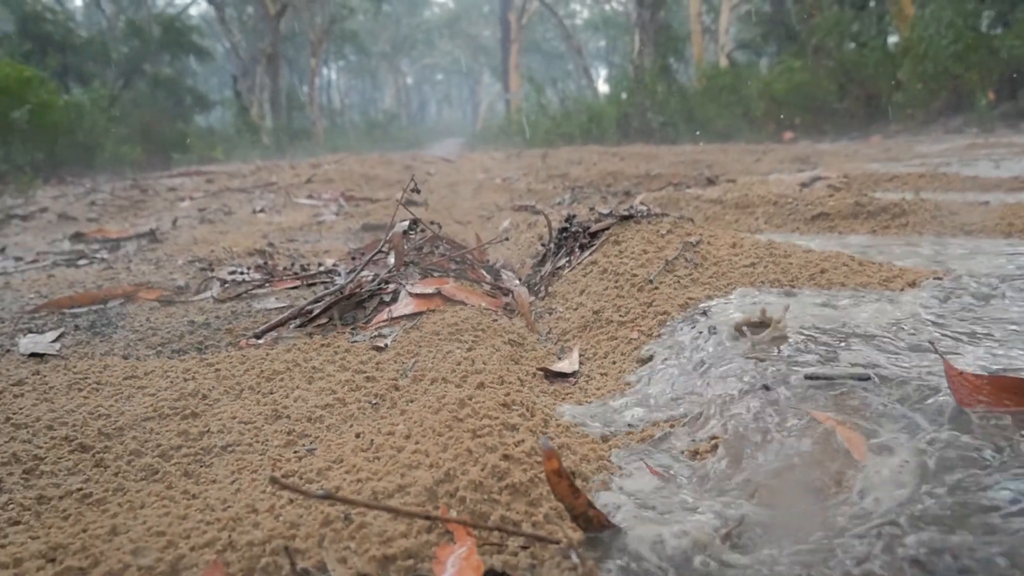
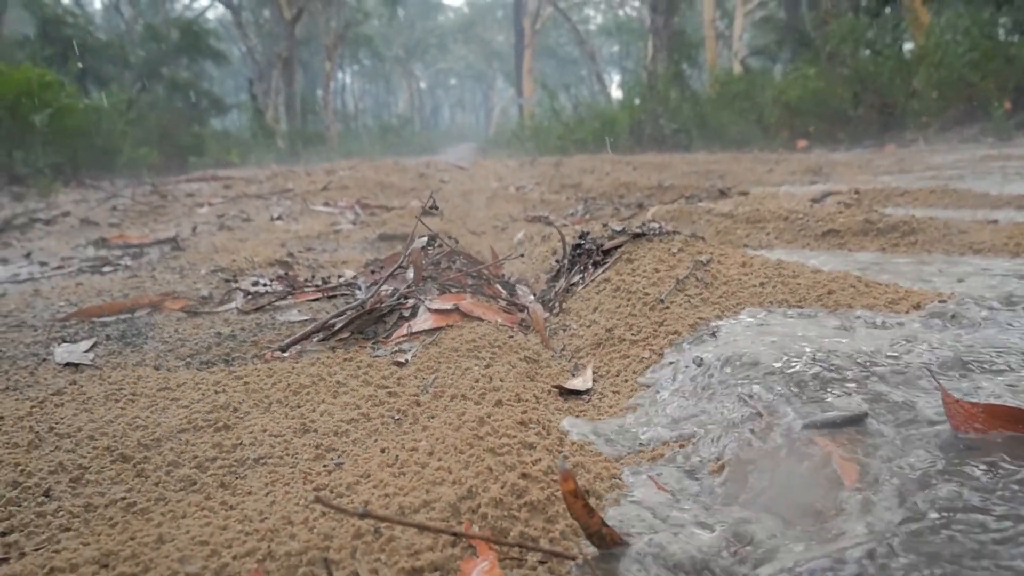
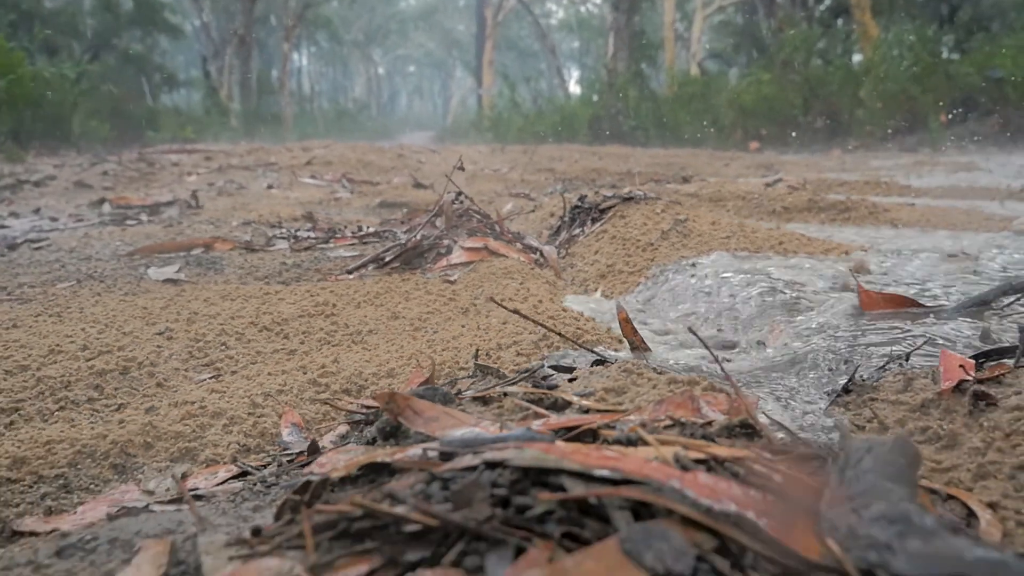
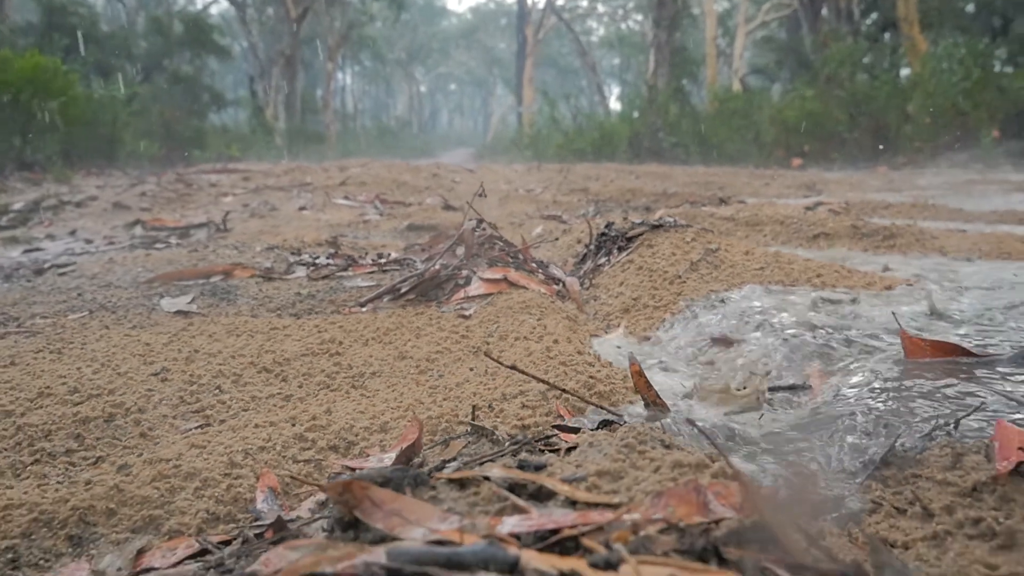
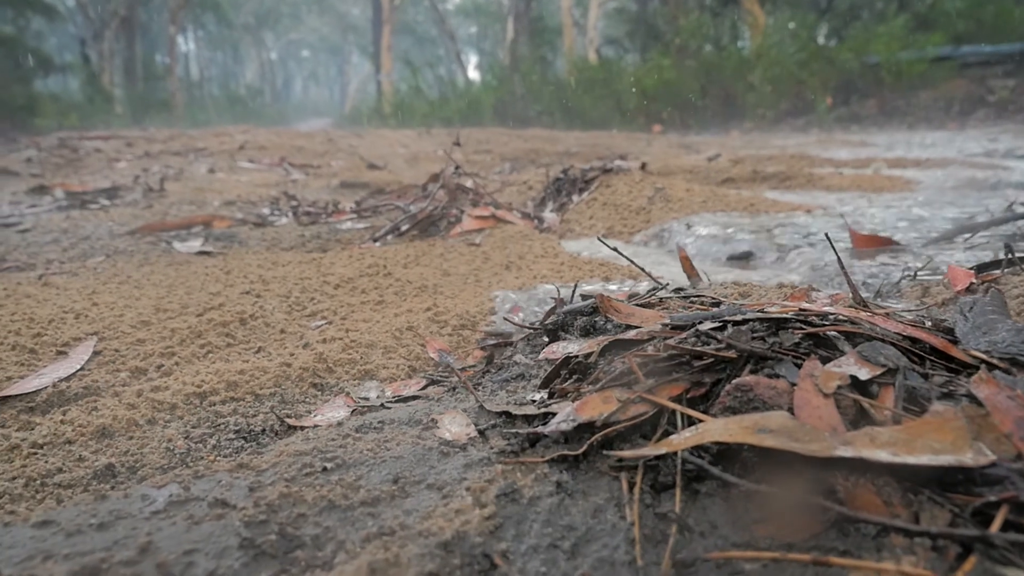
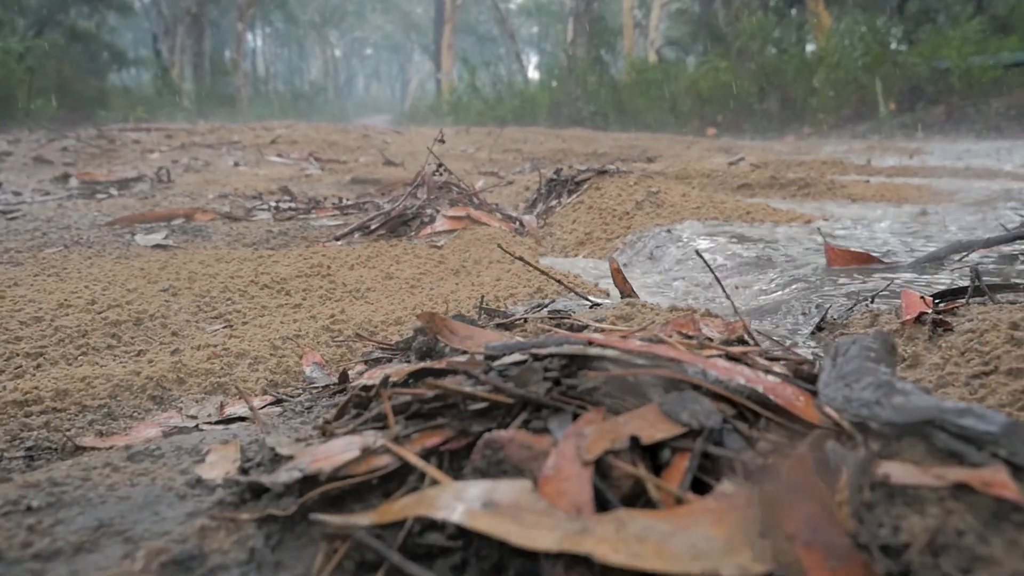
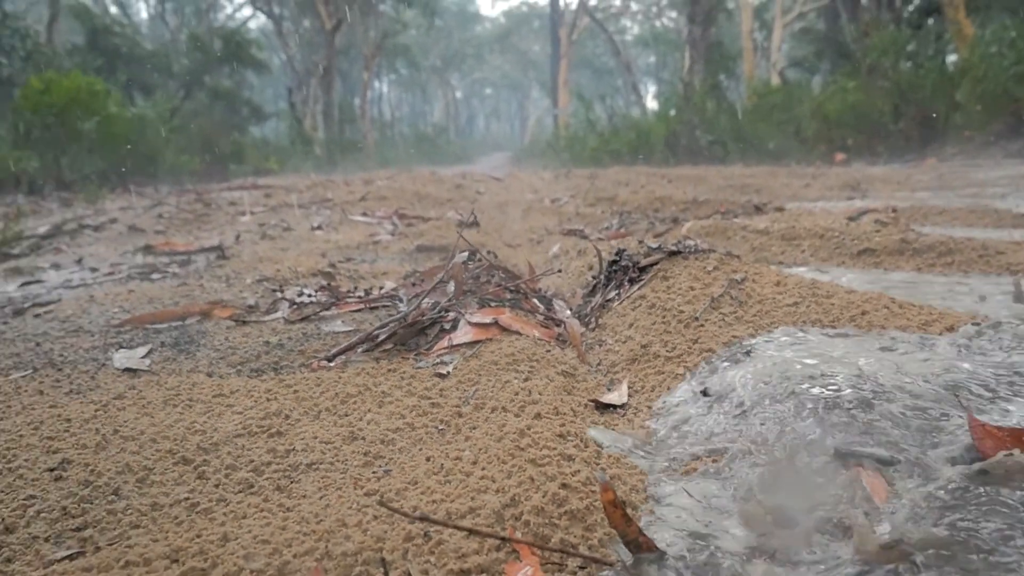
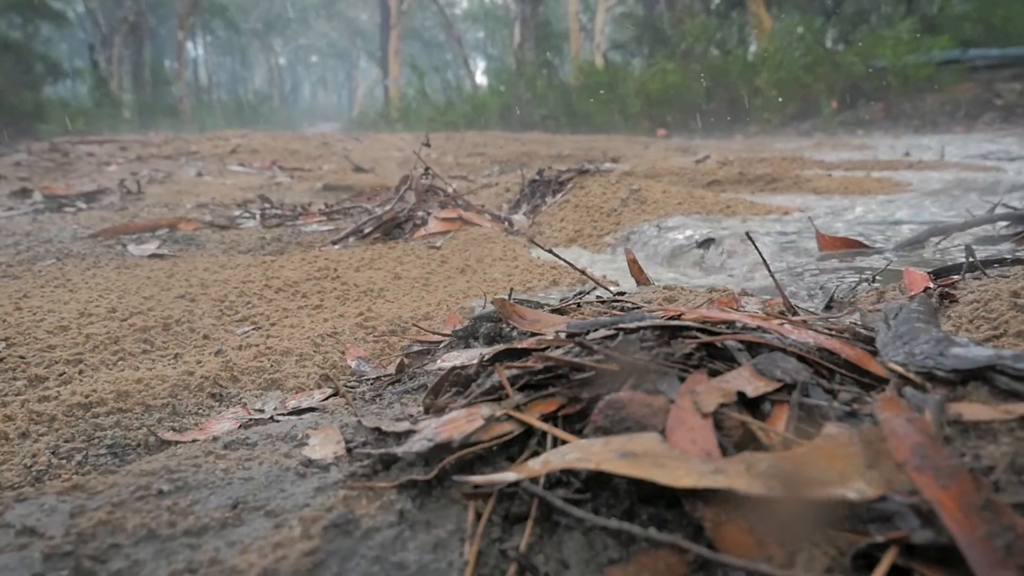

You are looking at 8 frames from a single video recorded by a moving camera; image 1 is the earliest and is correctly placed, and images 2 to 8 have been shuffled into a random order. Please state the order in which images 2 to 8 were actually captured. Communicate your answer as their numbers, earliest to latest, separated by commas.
2, 7, 4, 3, 6, 8, 5
